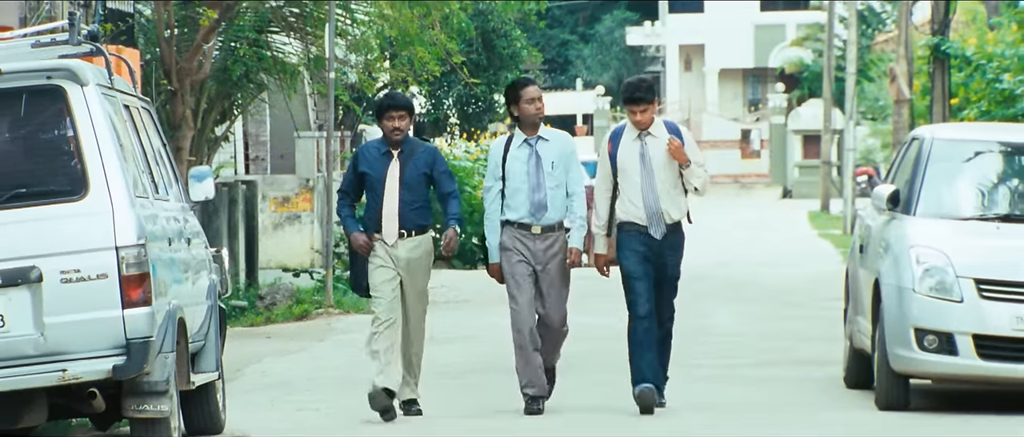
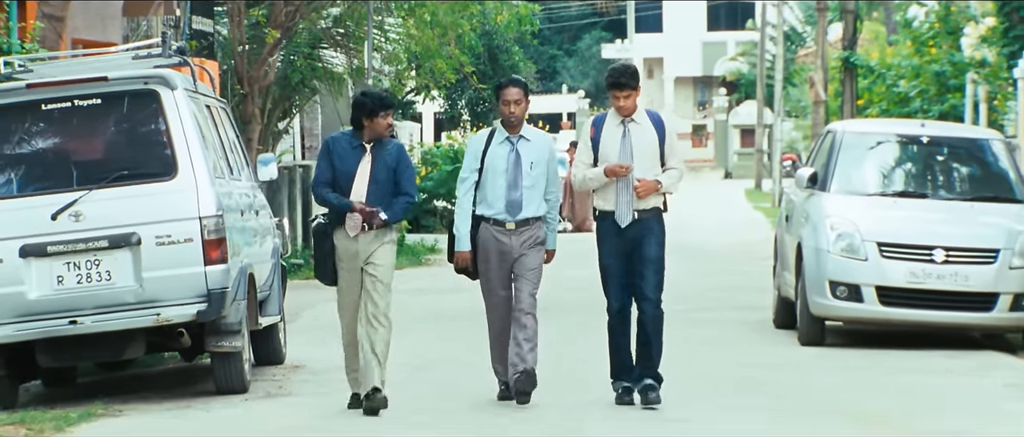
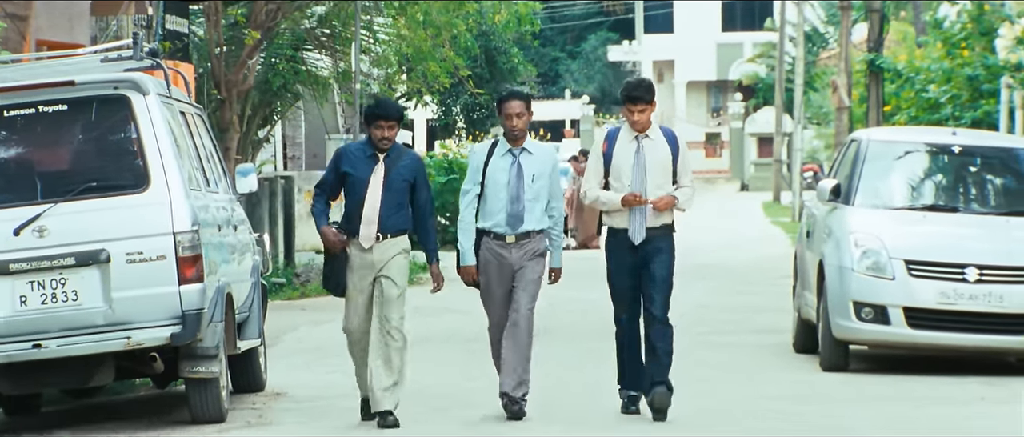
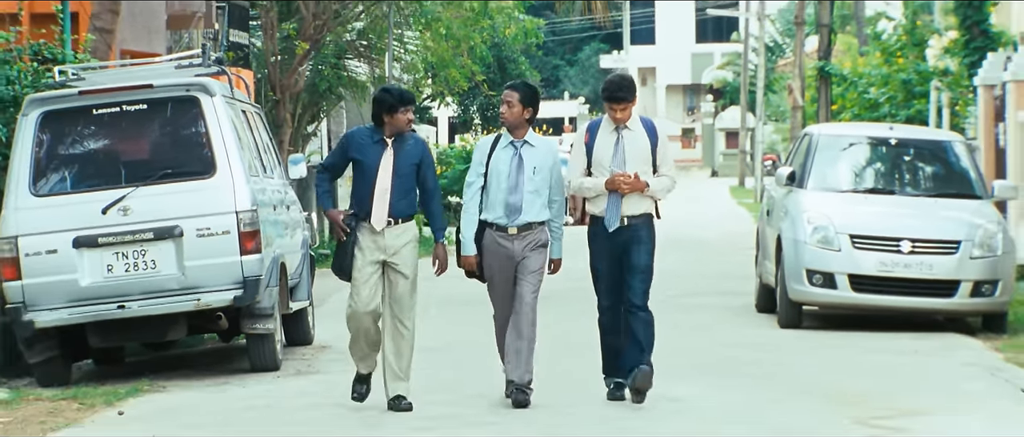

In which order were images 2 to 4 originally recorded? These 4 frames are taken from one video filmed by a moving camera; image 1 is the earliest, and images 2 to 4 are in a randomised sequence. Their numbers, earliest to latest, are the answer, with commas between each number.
3, 2, 4
